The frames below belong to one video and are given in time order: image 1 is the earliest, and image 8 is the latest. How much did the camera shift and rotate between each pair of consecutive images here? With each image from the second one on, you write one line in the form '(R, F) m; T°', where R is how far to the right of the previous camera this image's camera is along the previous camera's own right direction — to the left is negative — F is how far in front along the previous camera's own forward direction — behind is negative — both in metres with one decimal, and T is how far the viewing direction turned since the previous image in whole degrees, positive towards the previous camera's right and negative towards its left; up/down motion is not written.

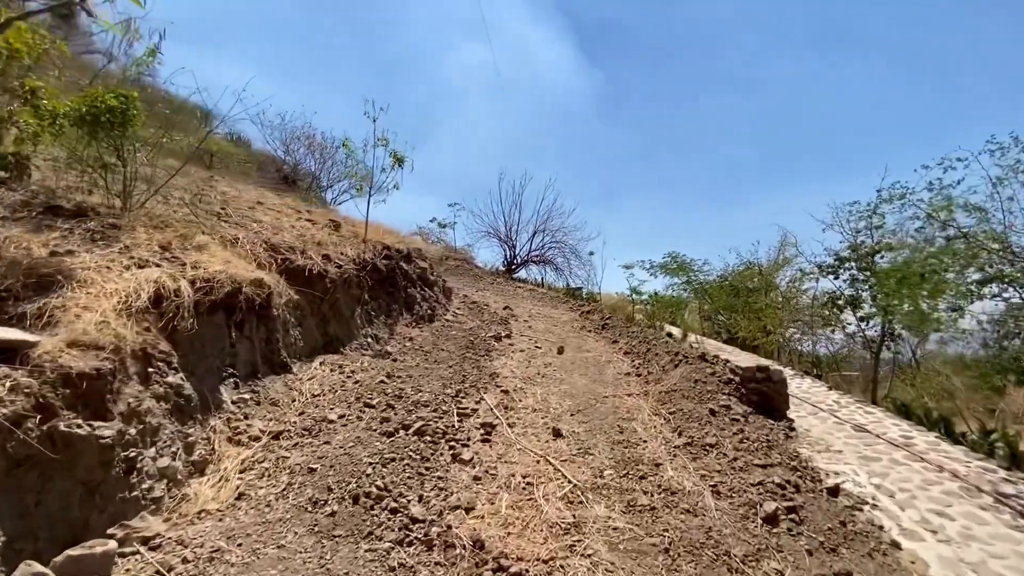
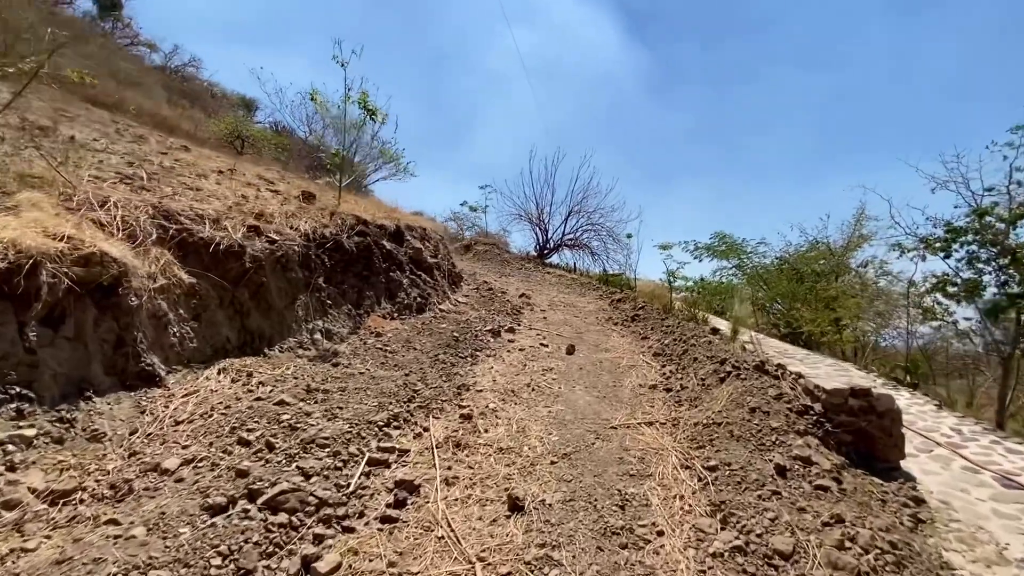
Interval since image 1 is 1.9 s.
(+0.5, +1.5) m; -5°
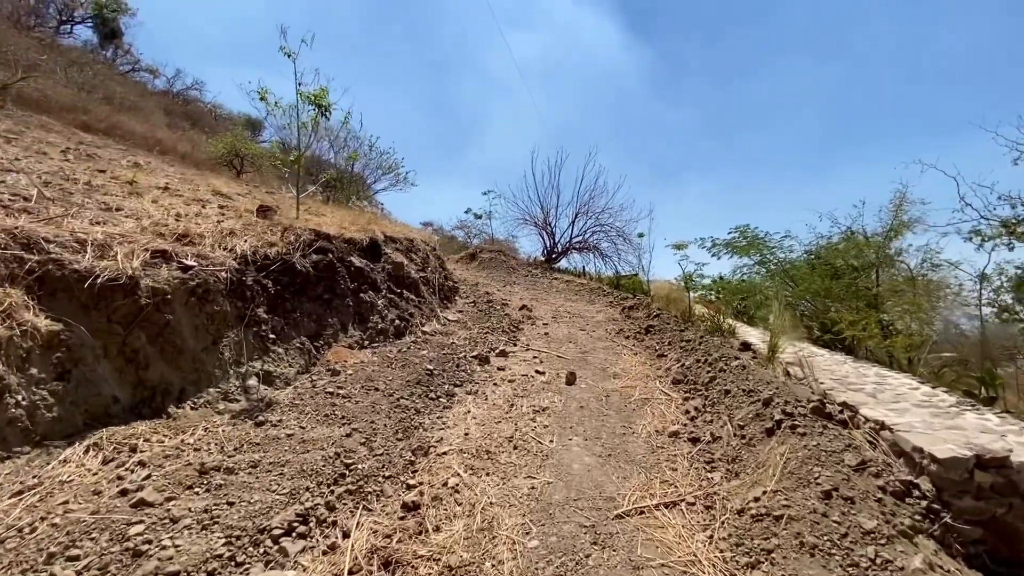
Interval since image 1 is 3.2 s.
(+0.3, +0.9) m; -2°
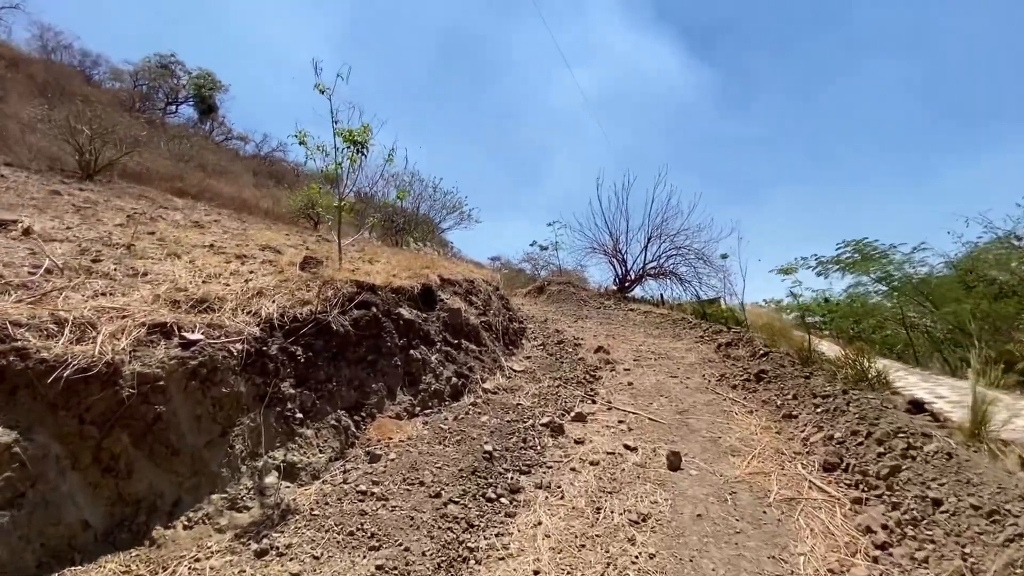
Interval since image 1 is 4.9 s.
(0.0, +0.9) m; -8°
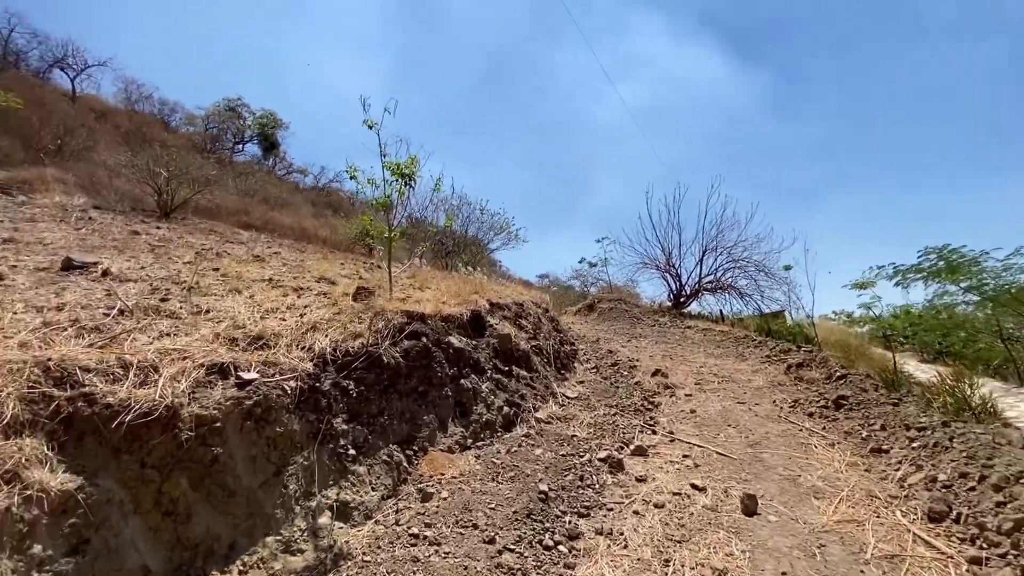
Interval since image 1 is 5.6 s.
(0.0, +0.1) m; -6°
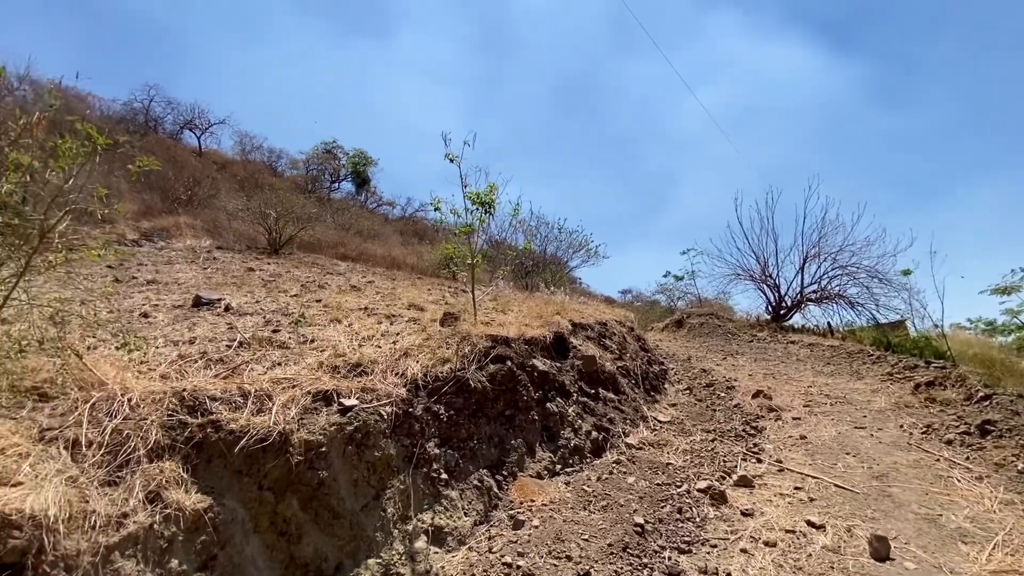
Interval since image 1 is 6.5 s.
(0.0, 0.0) m; -9°
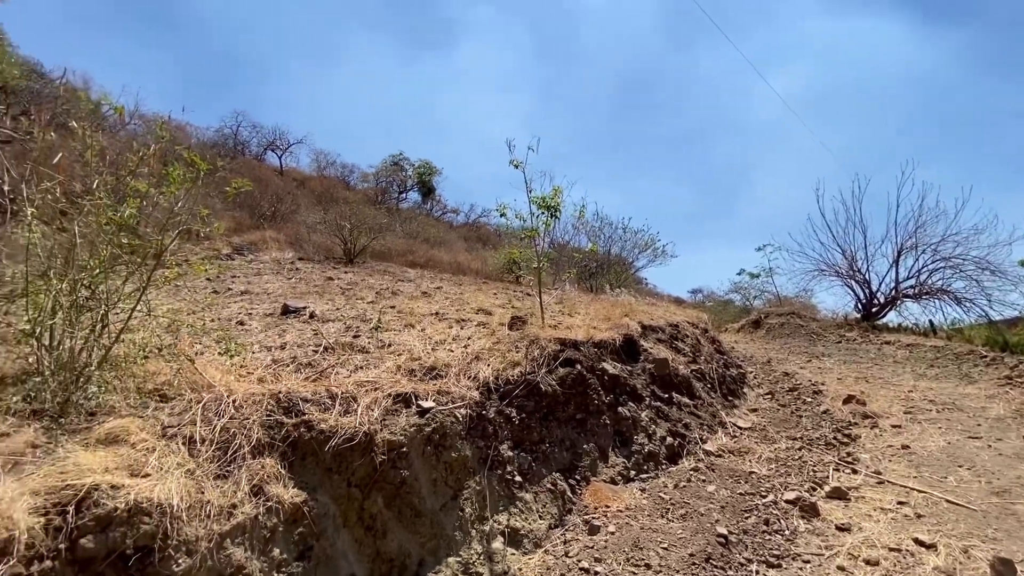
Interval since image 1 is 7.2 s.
(0.0, 0.0) m; -7°
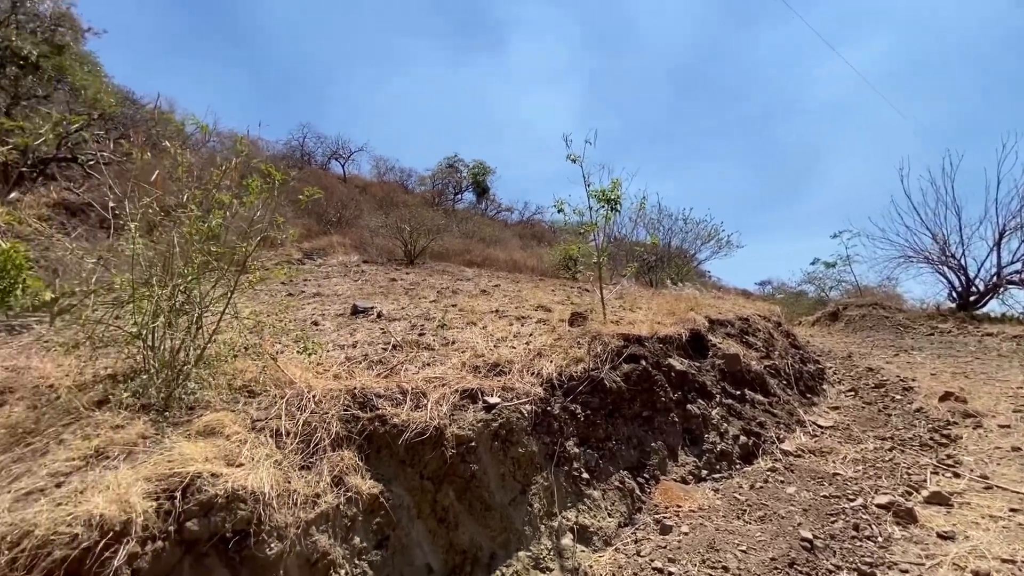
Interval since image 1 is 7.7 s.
(0.0, 0.0) m; -7°
